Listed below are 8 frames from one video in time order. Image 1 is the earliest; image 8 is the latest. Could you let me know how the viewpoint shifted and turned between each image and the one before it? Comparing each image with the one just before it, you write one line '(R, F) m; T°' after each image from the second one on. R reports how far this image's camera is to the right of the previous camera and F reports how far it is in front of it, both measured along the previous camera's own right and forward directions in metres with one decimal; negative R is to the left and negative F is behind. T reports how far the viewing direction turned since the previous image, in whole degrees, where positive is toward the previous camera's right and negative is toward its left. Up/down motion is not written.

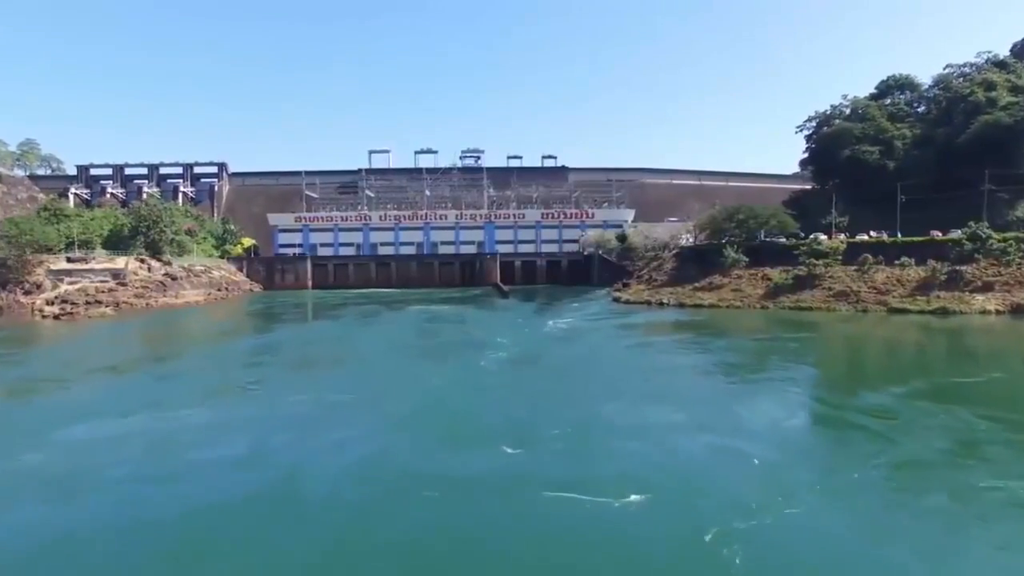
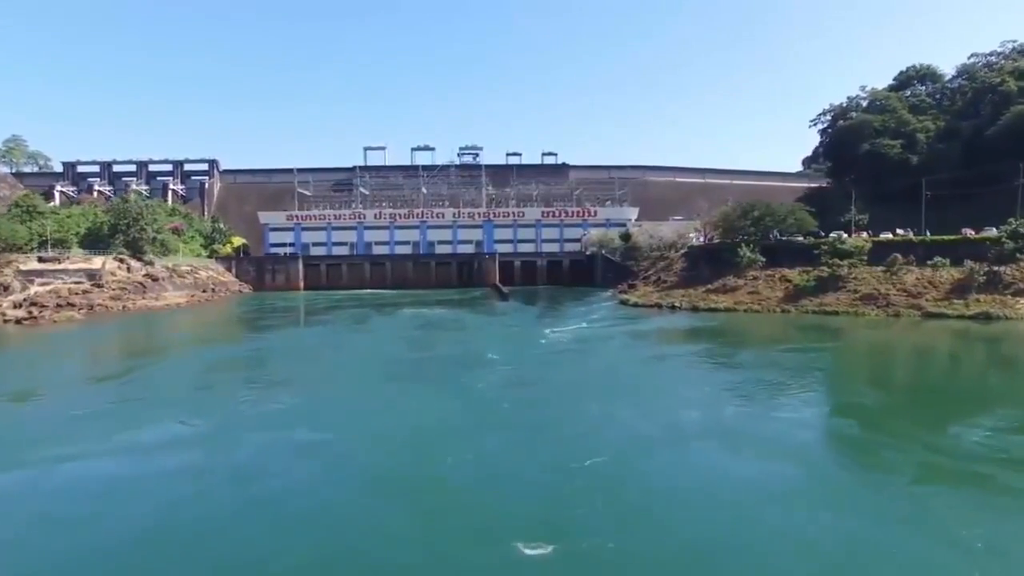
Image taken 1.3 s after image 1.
(-0.1, +2.0) m; 0°
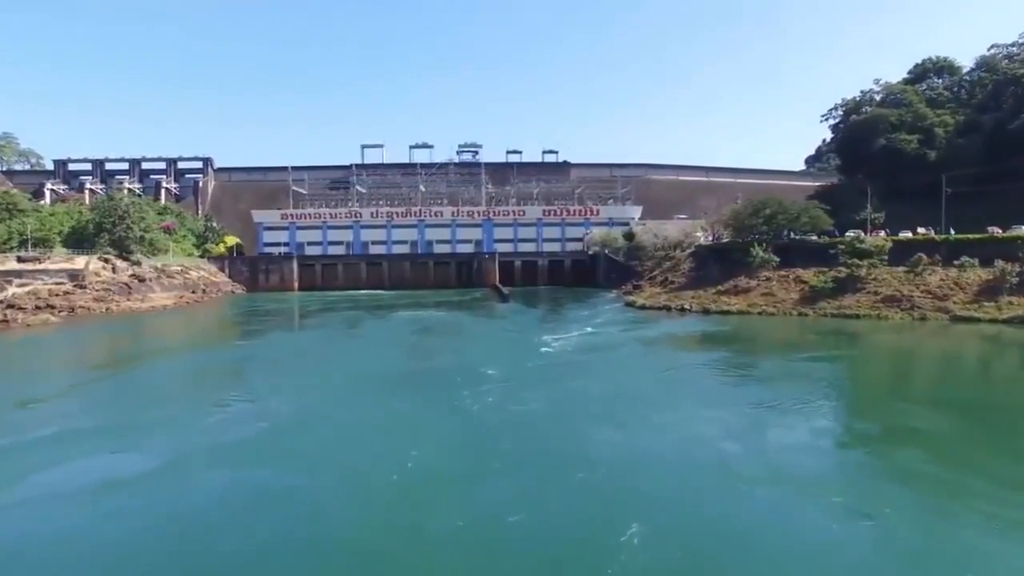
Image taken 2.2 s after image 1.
(-0.1, +1.4) m; 0°
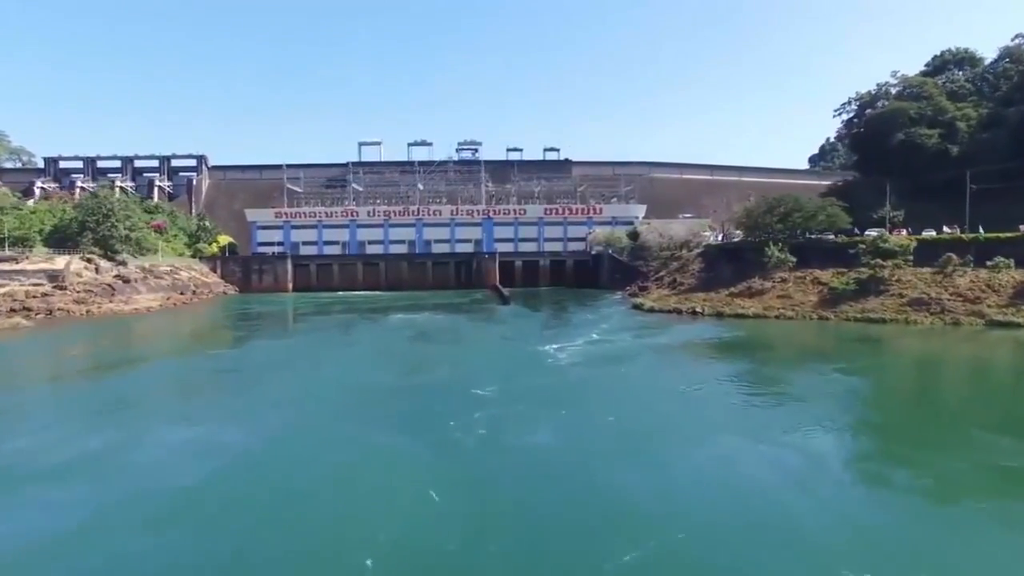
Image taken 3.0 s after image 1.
(-0.1, +1.5) m; 0°
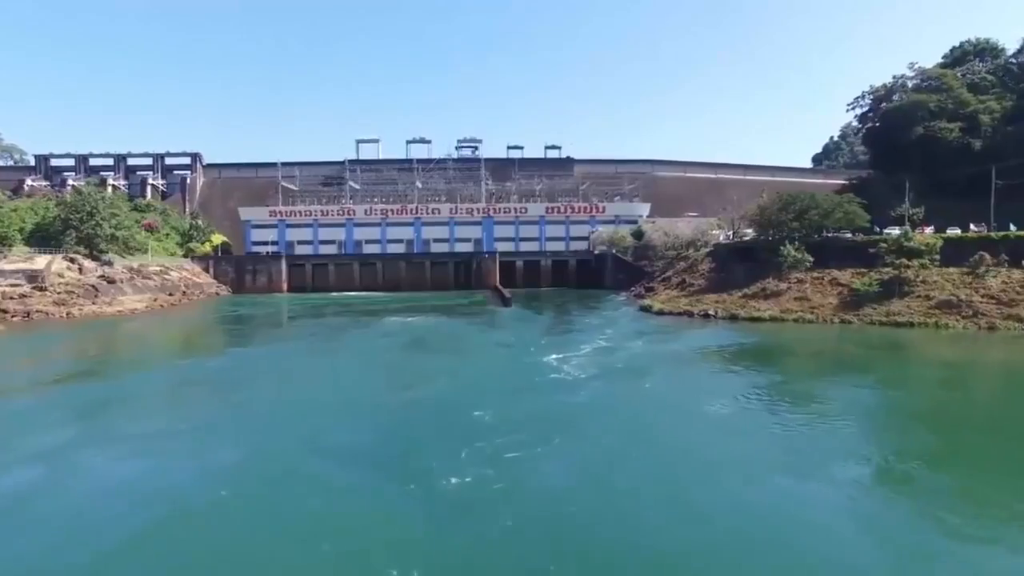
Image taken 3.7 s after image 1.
(-0.1, +1.4) m; 0°
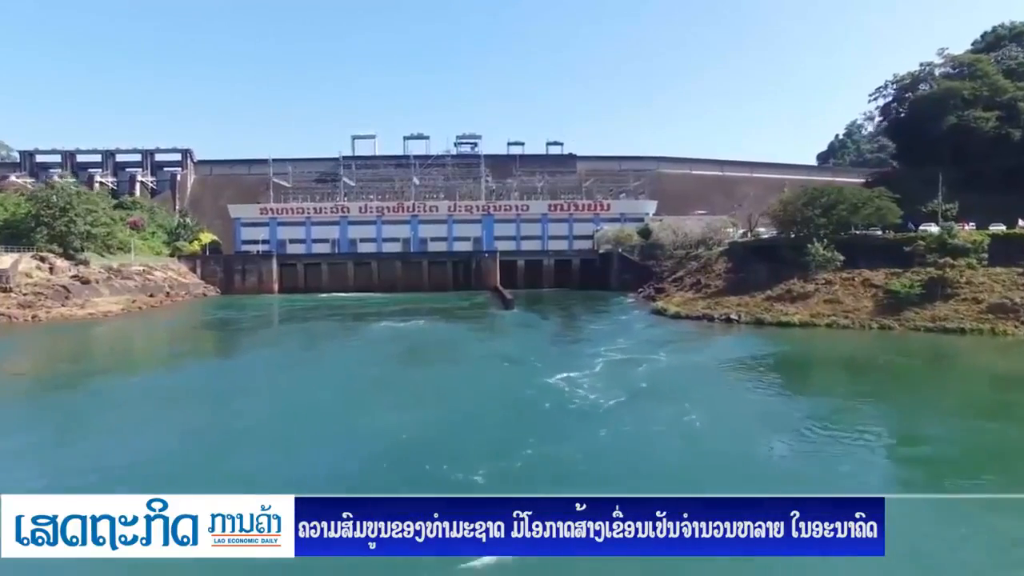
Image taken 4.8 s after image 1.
(-0.1, +2.1) m; 0°
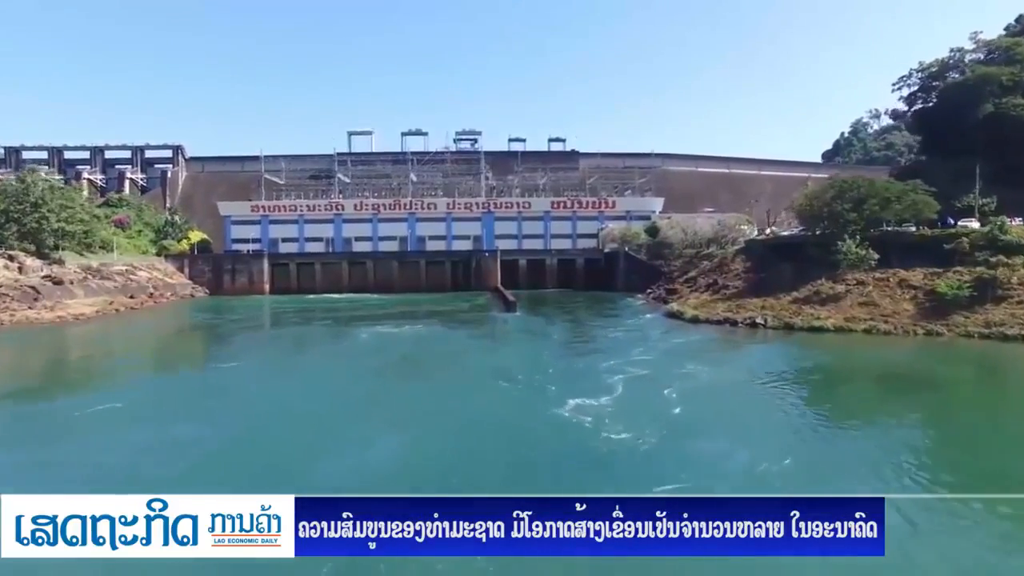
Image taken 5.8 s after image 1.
(-0.1, +1.9) m; 0°
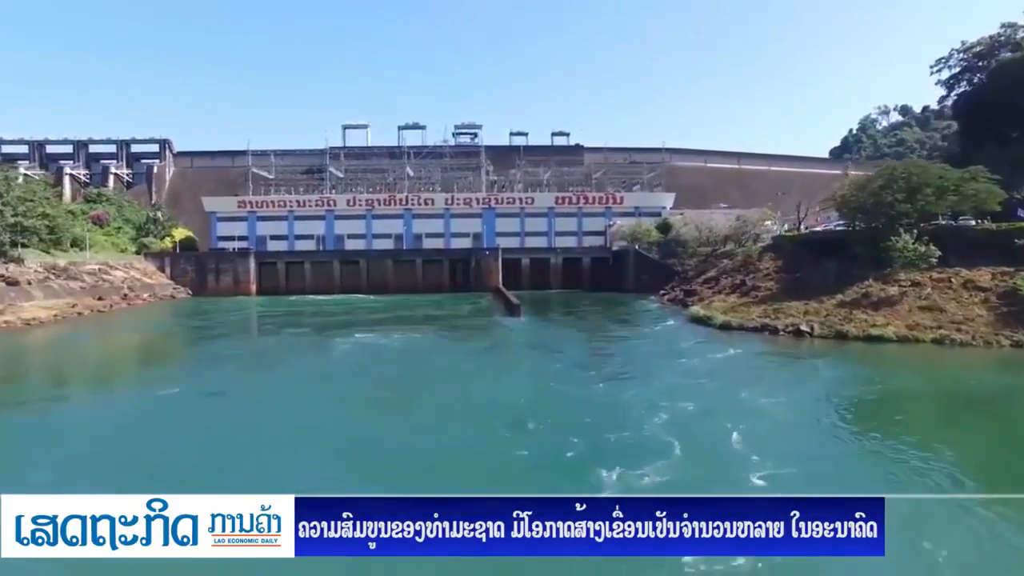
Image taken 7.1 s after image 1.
(-0.1, +2.7) m; 0°
